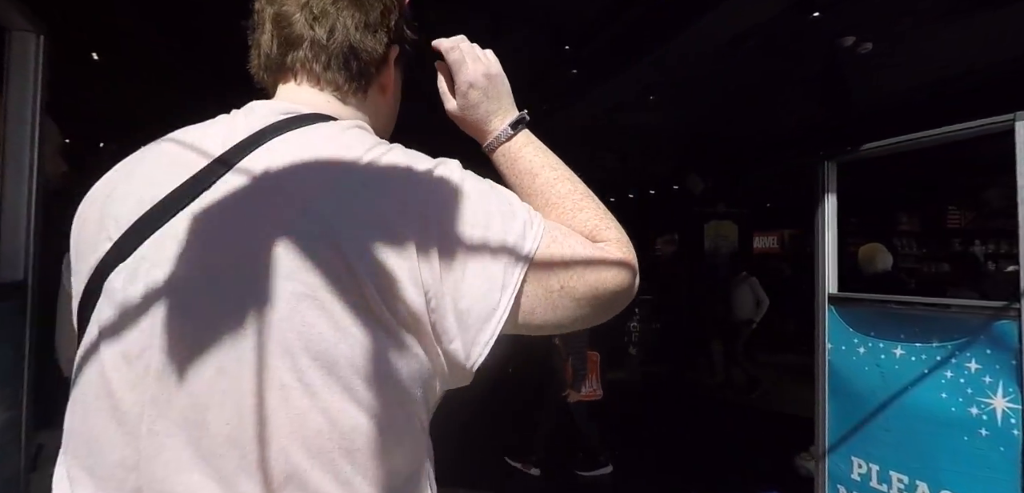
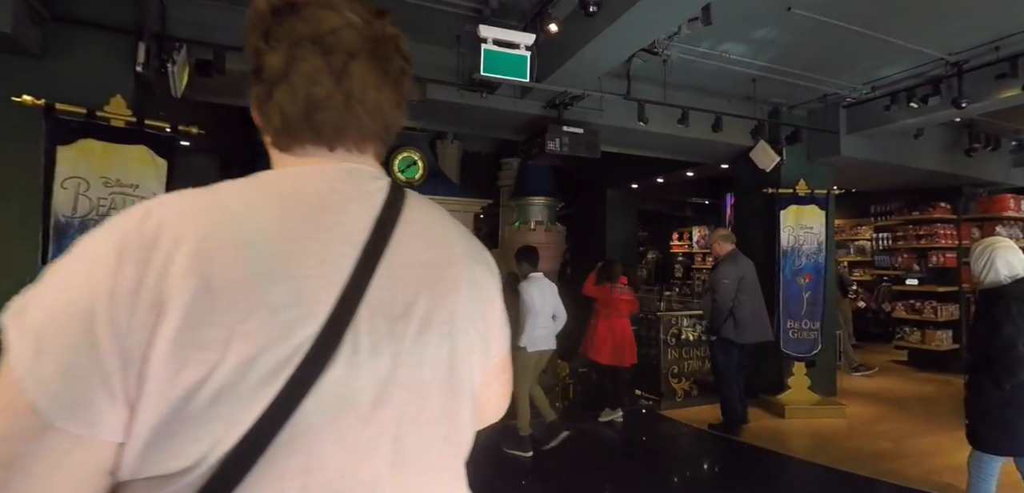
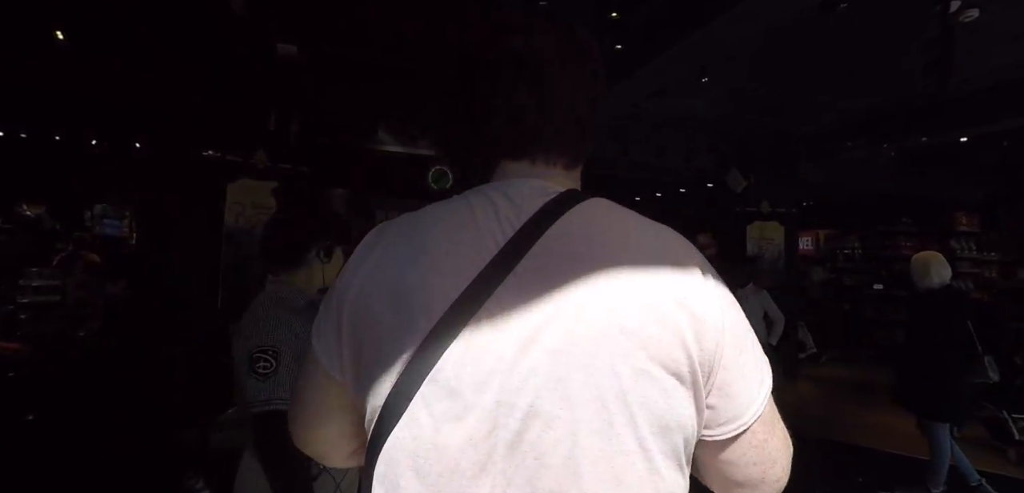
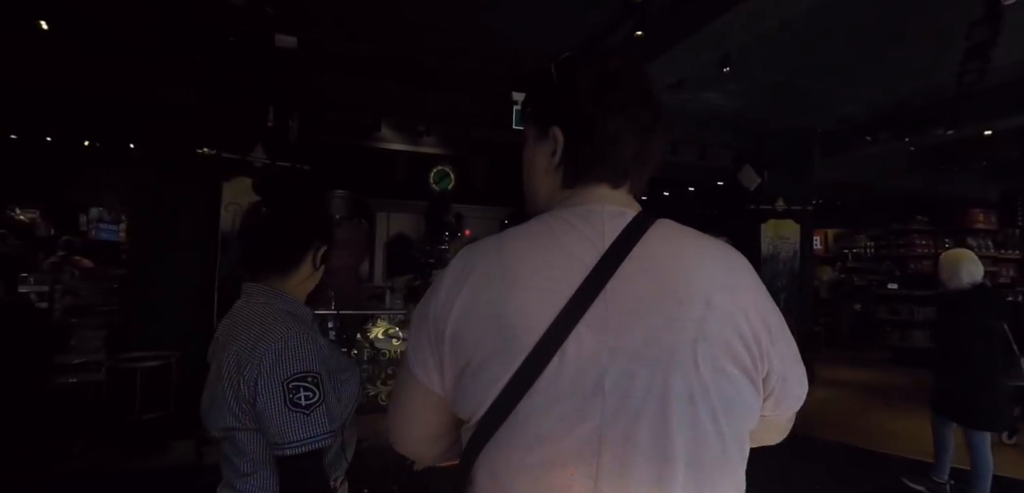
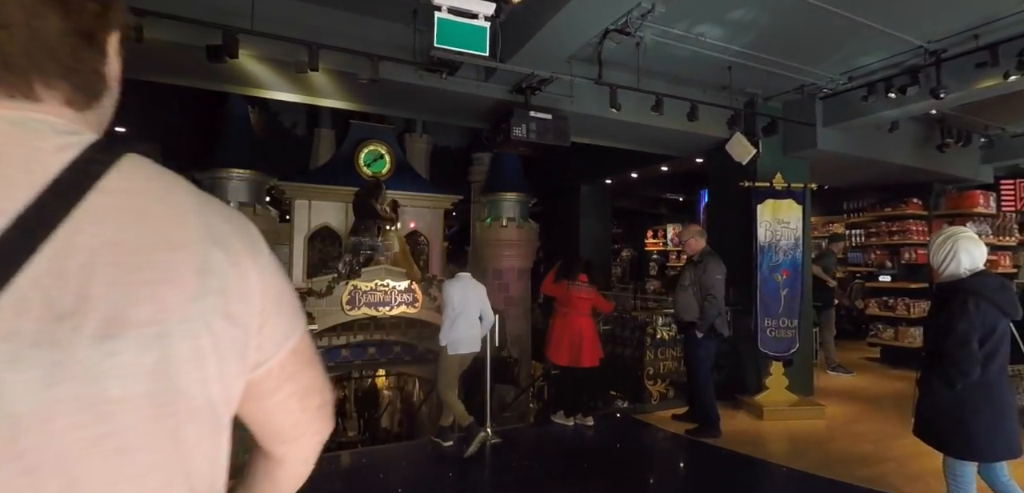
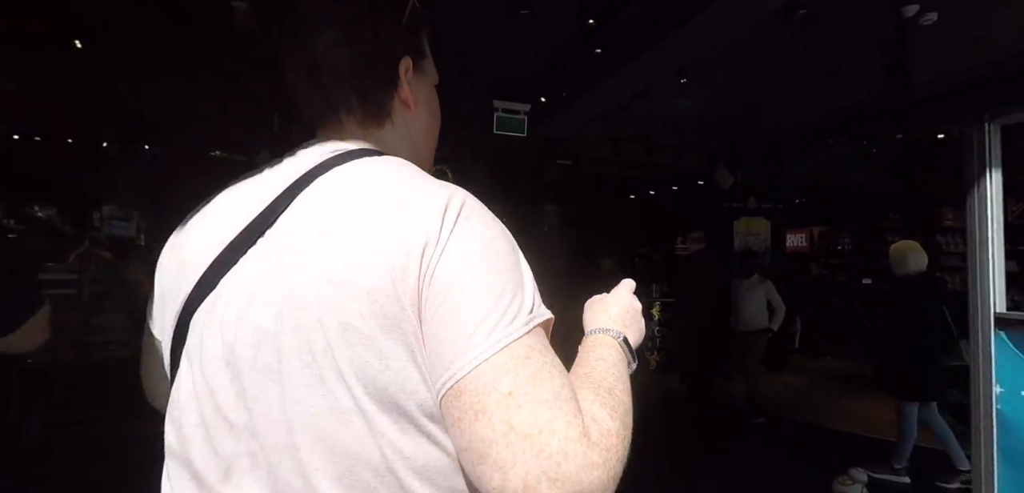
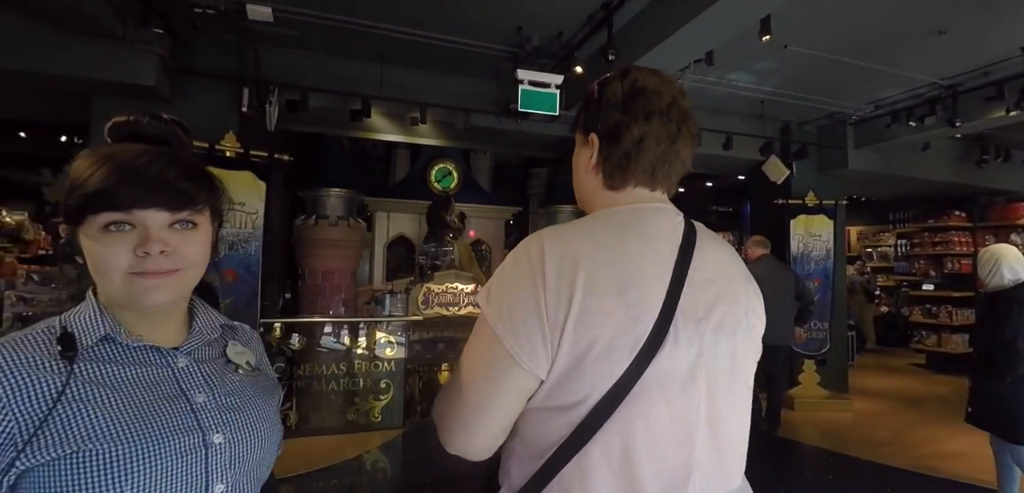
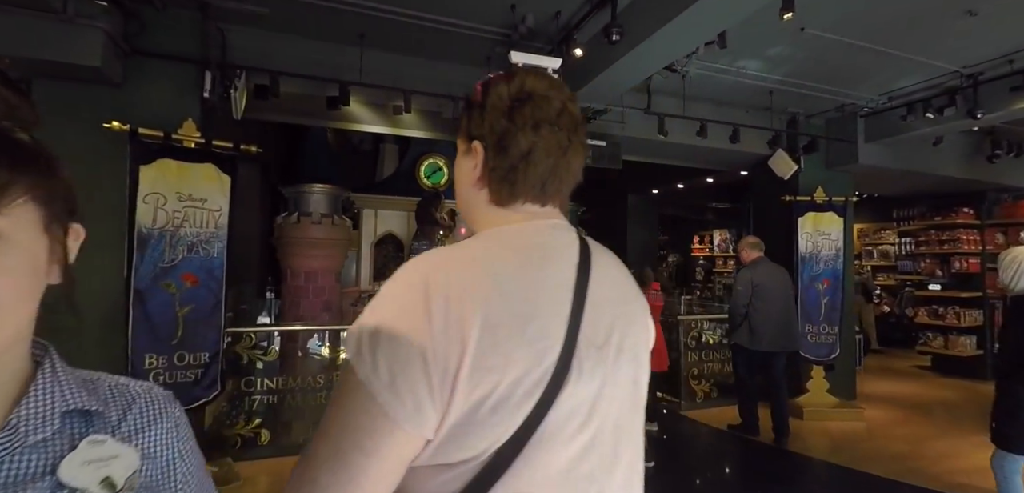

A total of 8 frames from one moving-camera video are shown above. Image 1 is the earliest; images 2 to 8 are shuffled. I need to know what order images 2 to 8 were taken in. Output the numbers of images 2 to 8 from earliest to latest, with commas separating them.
6, 3, 4, 7, 8, 2, 5
